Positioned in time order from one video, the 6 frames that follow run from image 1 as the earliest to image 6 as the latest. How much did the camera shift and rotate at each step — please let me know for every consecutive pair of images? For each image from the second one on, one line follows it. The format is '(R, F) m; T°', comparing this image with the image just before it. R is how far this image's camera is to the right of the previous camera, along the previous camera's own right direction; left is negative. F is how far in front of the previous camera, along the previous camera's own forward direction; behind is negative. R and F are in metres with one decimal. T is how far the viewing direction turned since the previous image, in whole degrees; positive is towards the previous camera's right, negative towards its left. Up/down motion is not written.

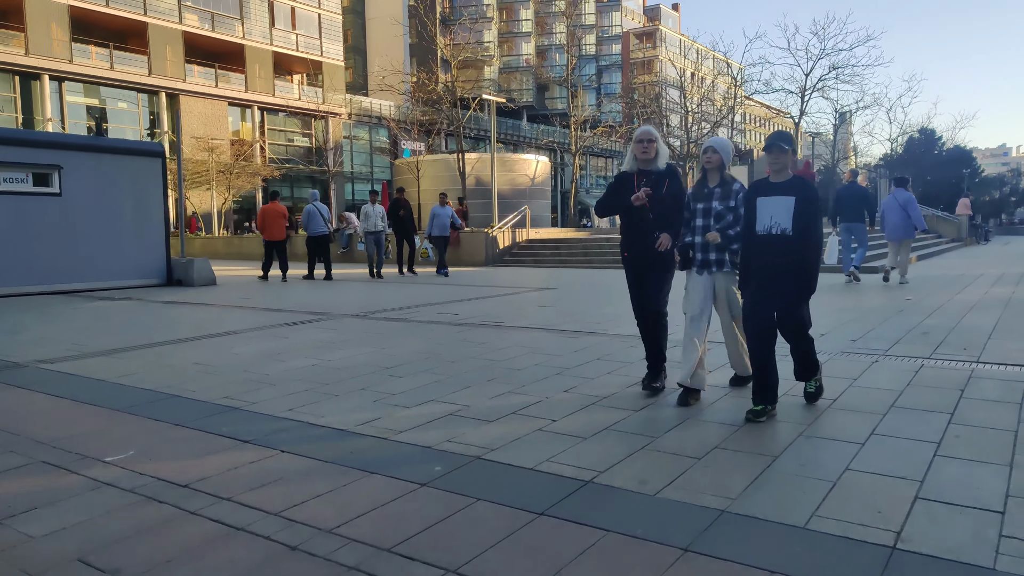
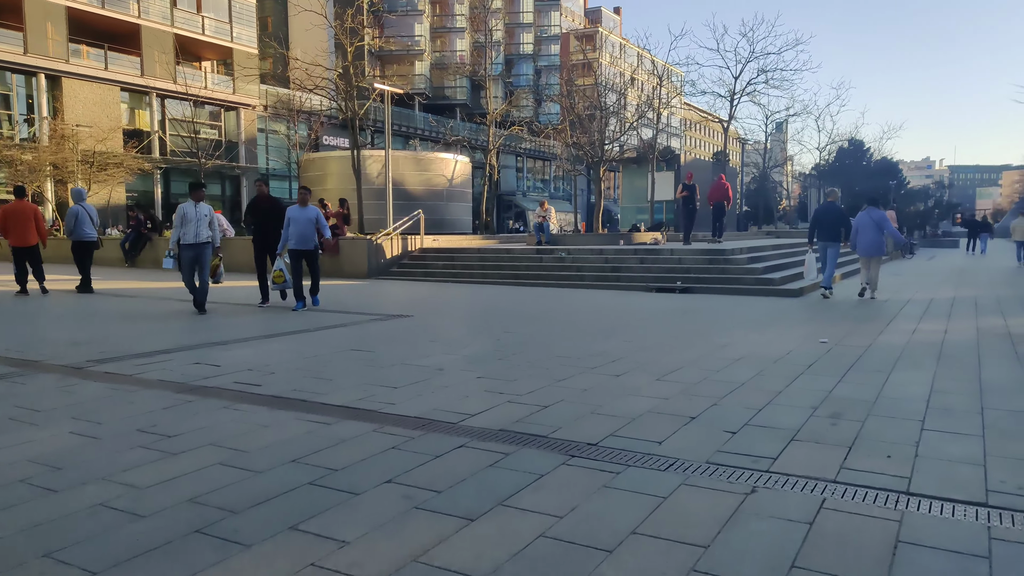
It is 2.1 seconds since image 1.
(+1.3, +2.1) m; +4°
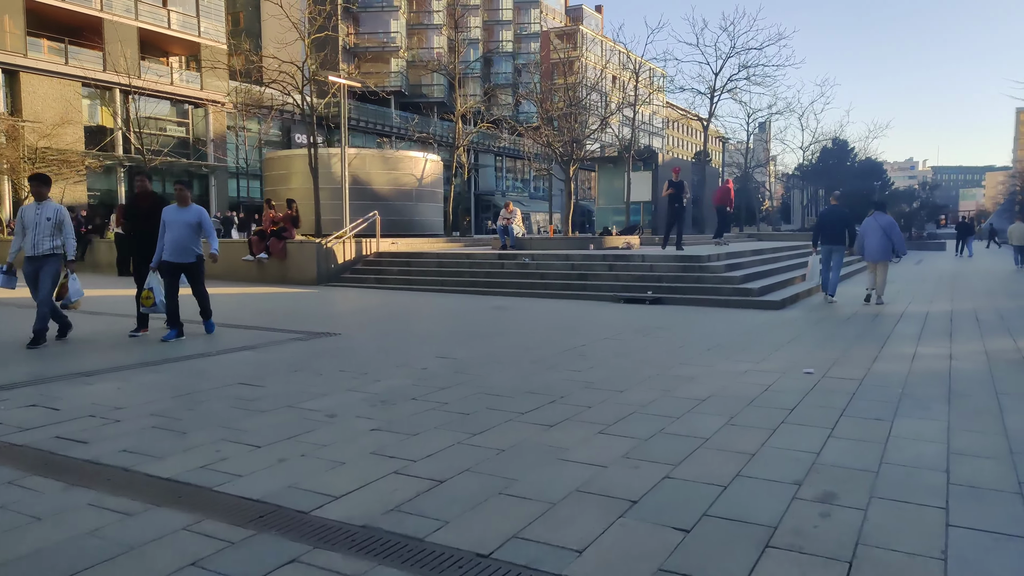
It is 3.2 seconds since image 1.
(+0.5, +1.2) m; +1°
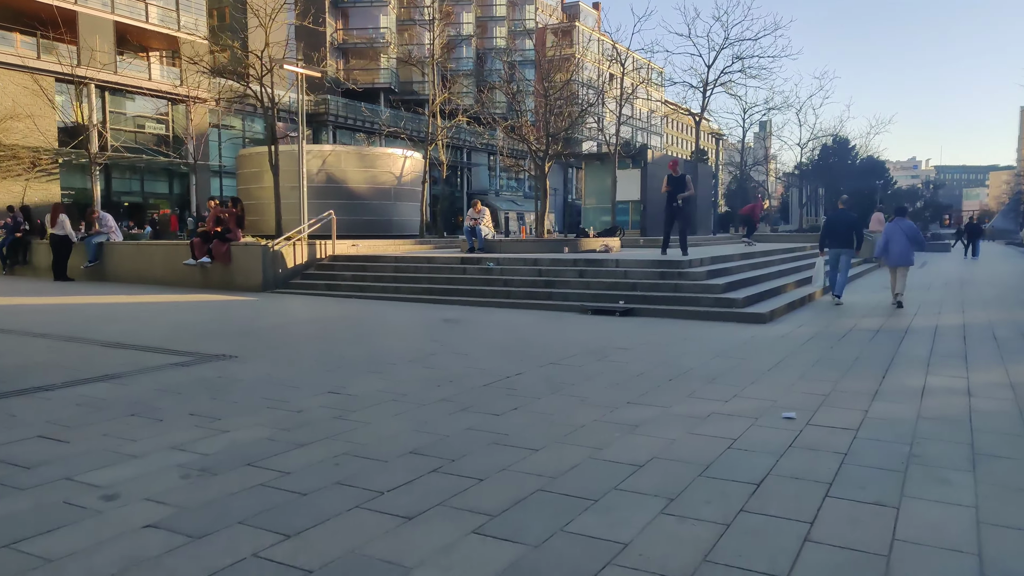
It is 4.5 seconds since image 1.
(+0.7, +1.4) m; 0°
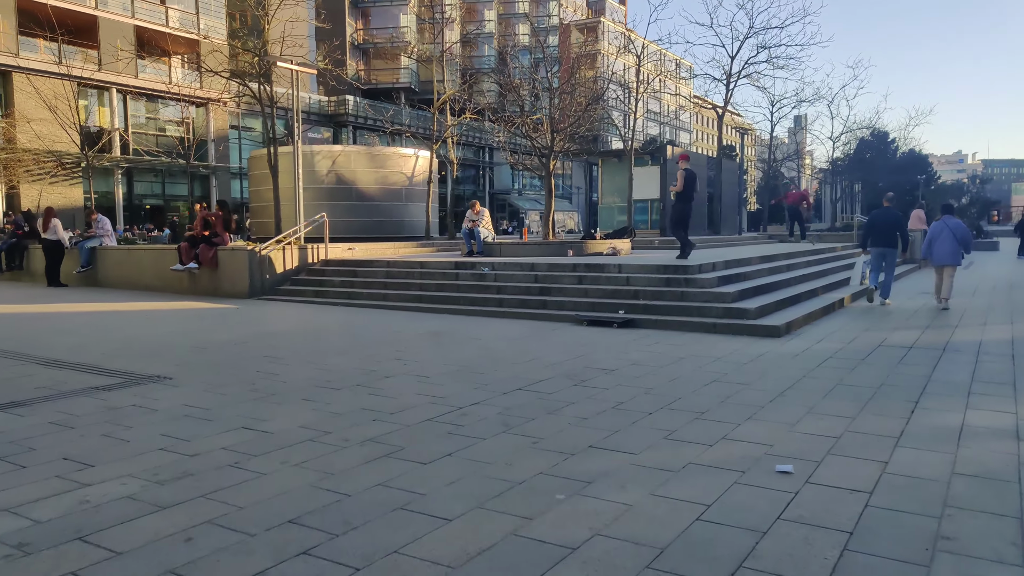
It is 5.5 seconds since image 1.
(+0.5, +0.9) m; -2°
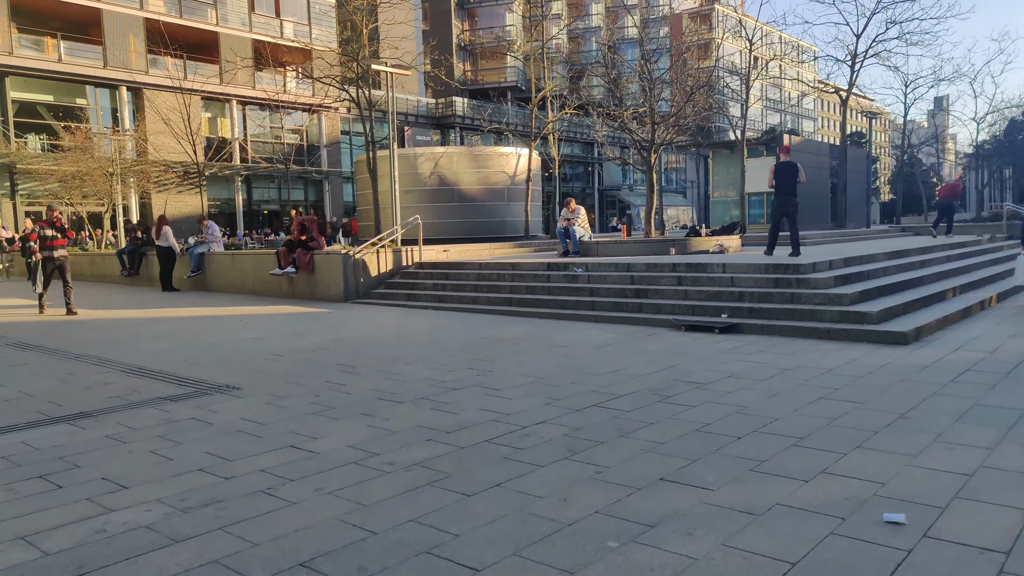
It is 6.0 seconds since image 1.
(+0.3, +0.5) m; -8°
